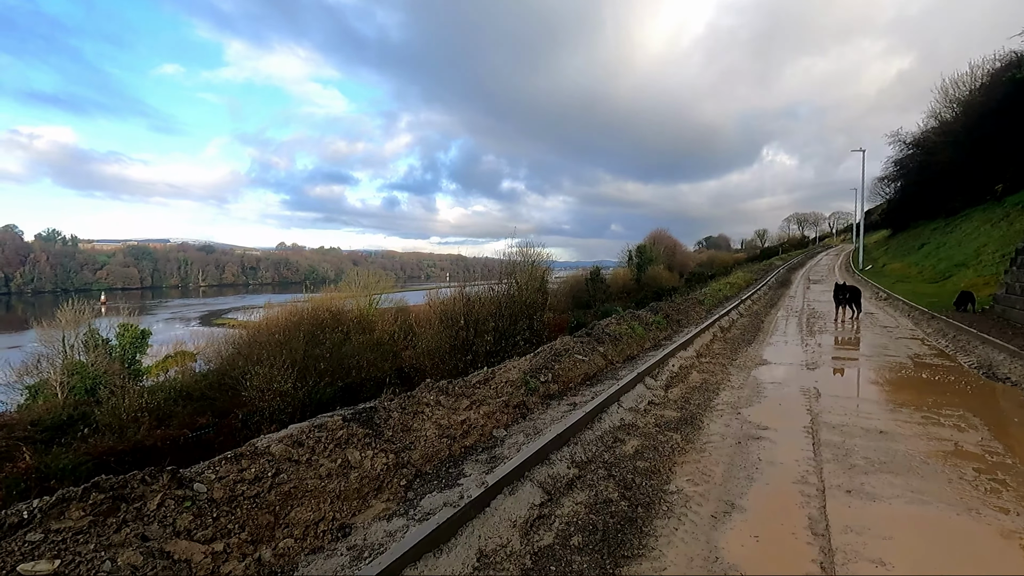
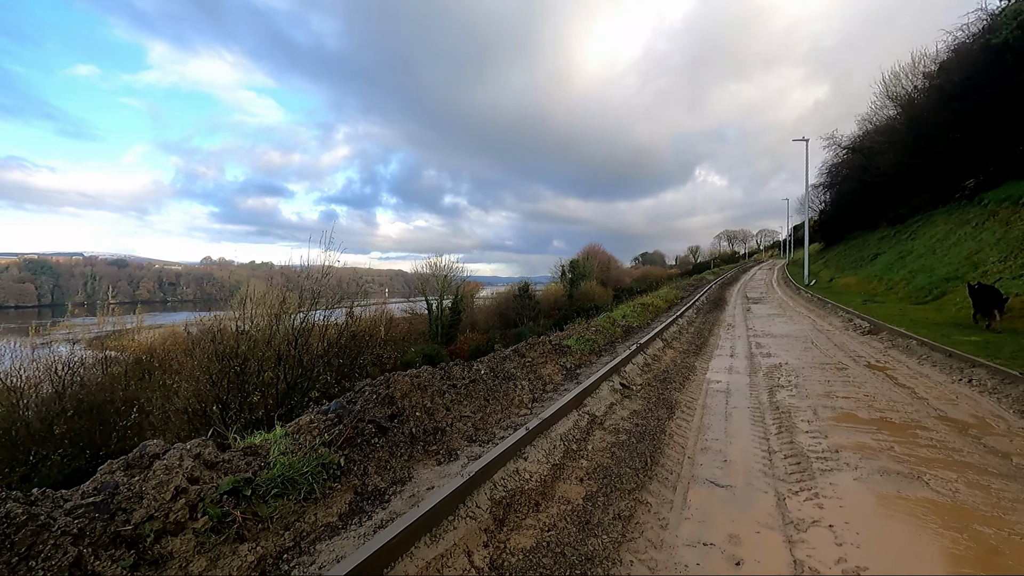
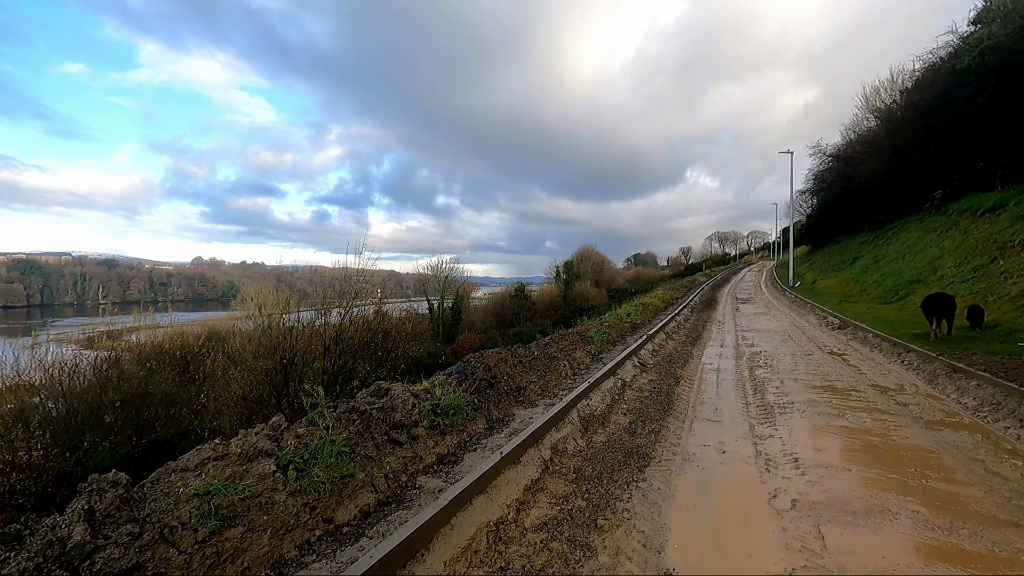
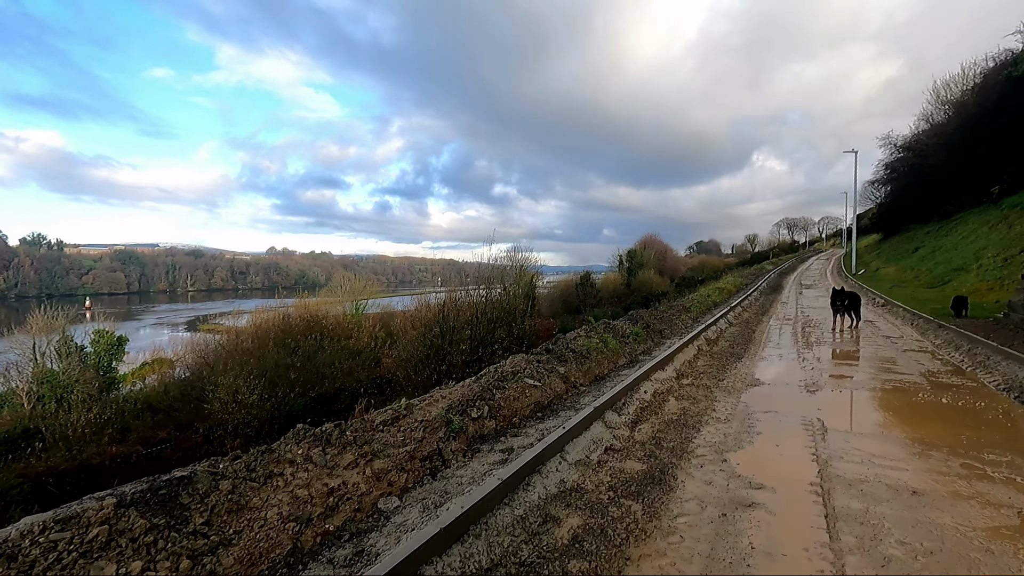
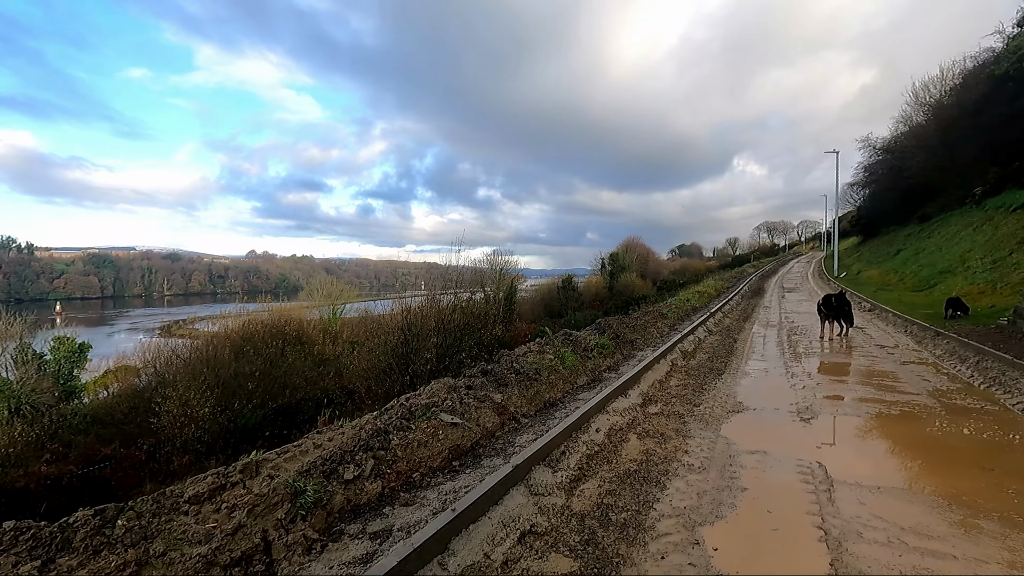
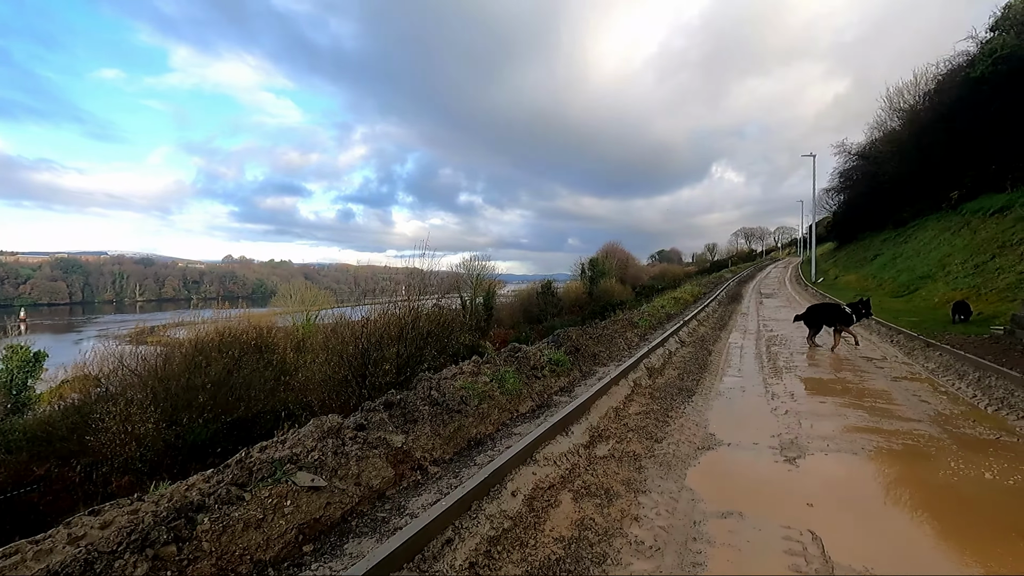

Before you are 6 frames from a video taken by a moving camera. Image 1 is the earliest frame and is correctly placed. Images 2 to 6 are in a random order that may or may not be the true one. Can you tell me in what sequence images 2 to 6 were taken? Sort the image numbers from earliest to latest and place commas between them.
4, 5, 6, 3, 2
